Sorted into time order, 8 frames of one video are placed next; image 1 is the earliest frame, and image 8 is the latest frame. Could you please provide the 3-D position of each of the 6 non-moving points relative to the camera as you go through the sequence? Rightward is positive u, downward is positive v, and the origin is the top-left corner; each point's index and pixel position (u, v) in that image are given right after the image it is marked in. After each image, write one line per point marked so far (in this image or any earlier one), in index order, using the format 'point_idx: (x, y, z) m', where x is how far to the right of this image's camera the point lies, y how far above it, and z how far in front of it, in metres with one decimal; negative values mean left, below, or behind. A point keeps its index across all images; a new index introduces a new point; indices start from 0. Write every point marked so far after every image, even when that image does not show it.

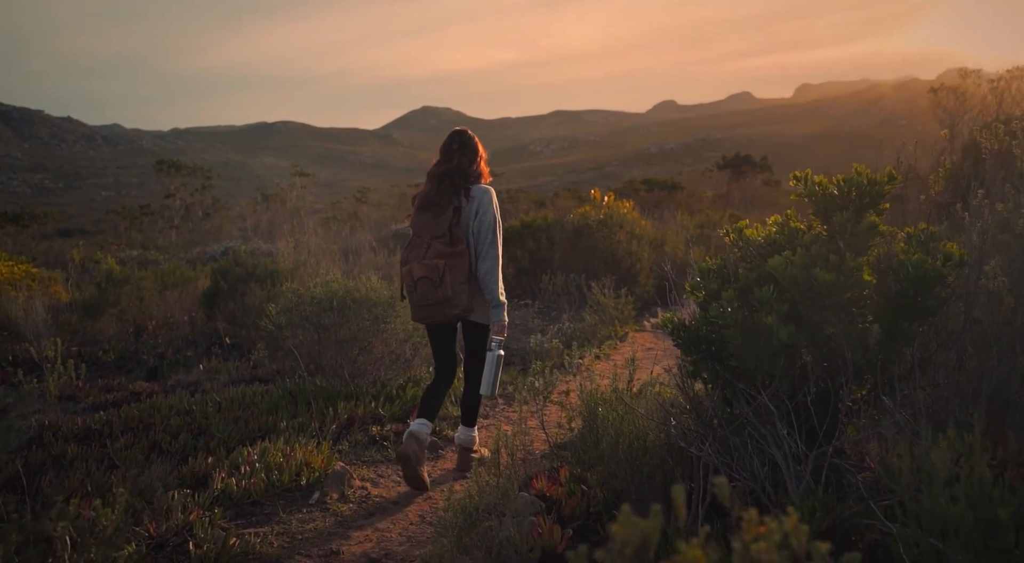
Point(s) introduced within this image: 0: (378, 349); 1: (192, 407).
0: (-1.1, -0.5, +5.8) m
1: (-2.5, -1.0, +5.9) m
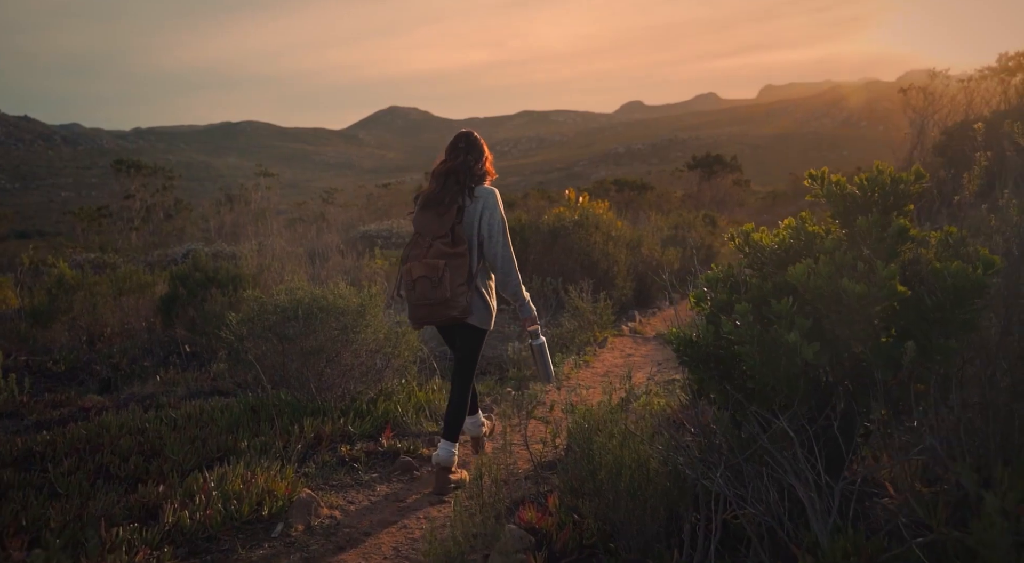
0: (-1.2, -0.6, +5.5) m
1: (-2.7, -1.0, +5.4) m
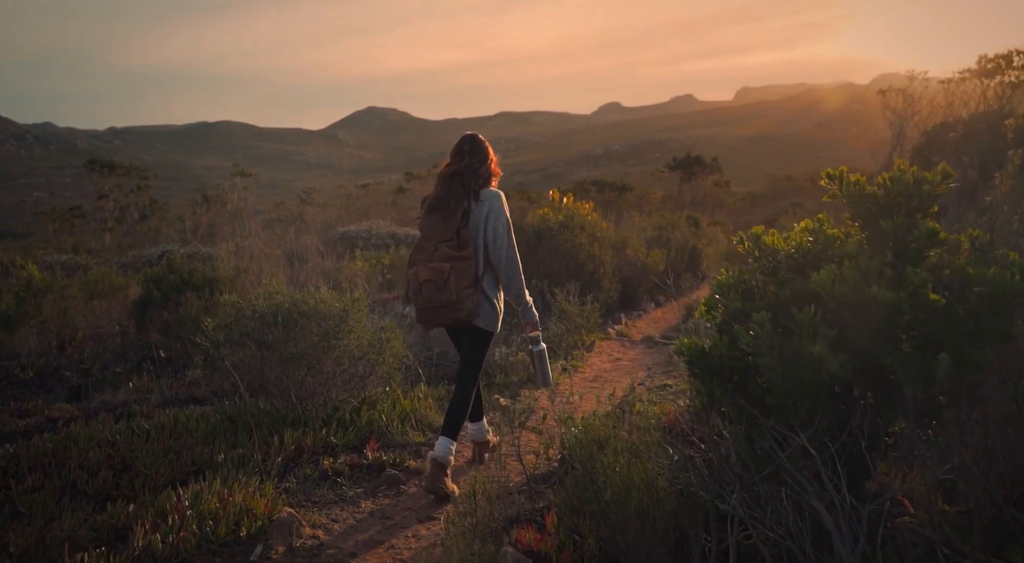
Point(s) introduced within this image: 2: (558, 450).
0: (-1.3, -0.6, +5.2) m
1: (-2.7, -1.1, +5.2) m
2: (+0.3, -1.0, +4.3) m
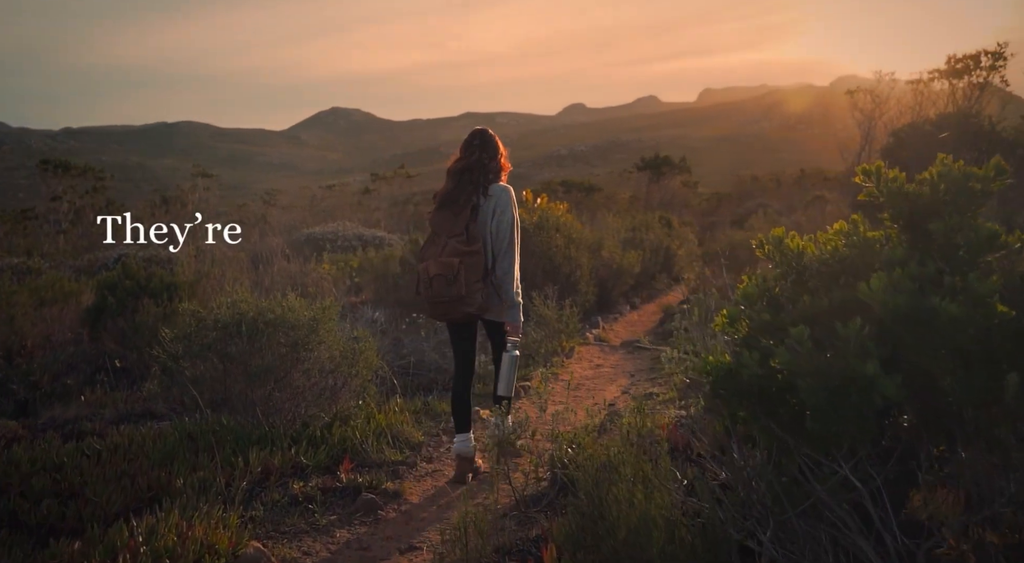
0: (-1.4, -0.7, +4.9) m
1: (-2.9, -1.1, +4.7) m
2: (+0.2, -1.0, +4.0) m
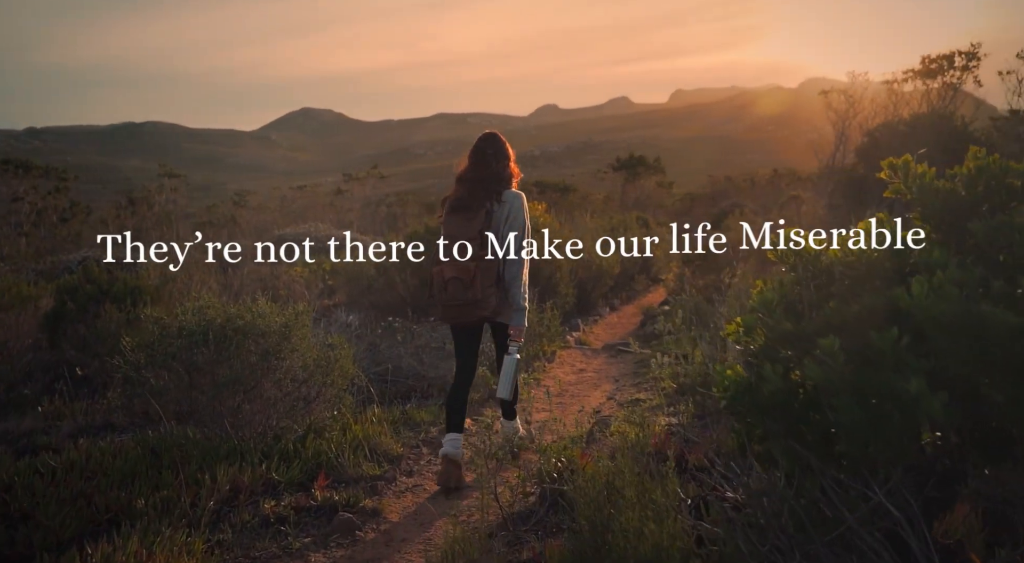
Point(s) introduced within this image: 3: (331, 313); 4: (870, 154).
0: (-1.5, -0.7, +4.6) m
1: (-2.9, -1.2, +4.4) m
2: (+0.1, -1.0, +3.8) m
3: (-1.9, -0.3, +7.6) m
4: (+6.9, +2.5, +14.4) m
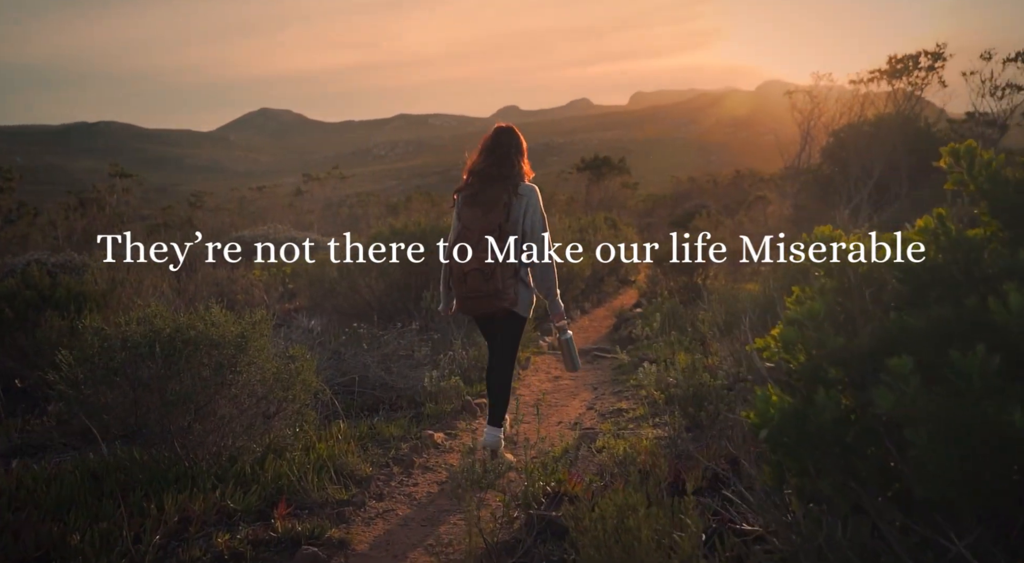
0: (-1.6, -0.7, +4.2) m
1: (-3.1, -1.2, +3.9) m
2: (0.0, -1.1, +3.5) m
3: (-2.1, -0.4, +7.2) m
4: (+6.3, +2.5, +14.4) m
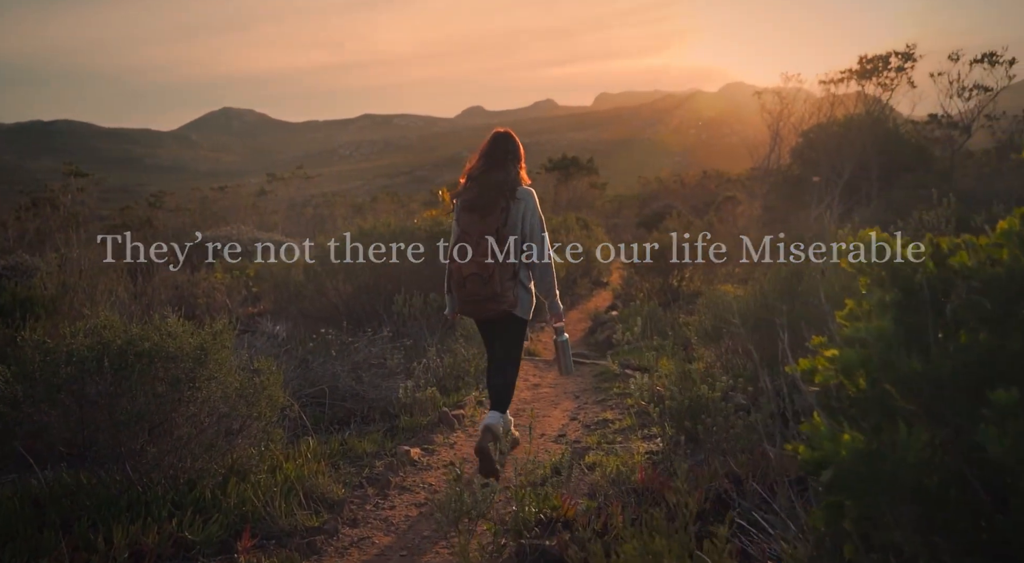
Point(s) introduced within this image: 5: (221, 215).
0: (-1.7, -0.8, +3.8) m
1: (-3.1, -1.3, +3.5) m
2: (0.0, -1.1, +3.2) m
3: (-2.3, -0.4, +6.8) m
4: (+5.7, +2.5, +14.4) m
5: (-7.8, +1.8, +19.7) m
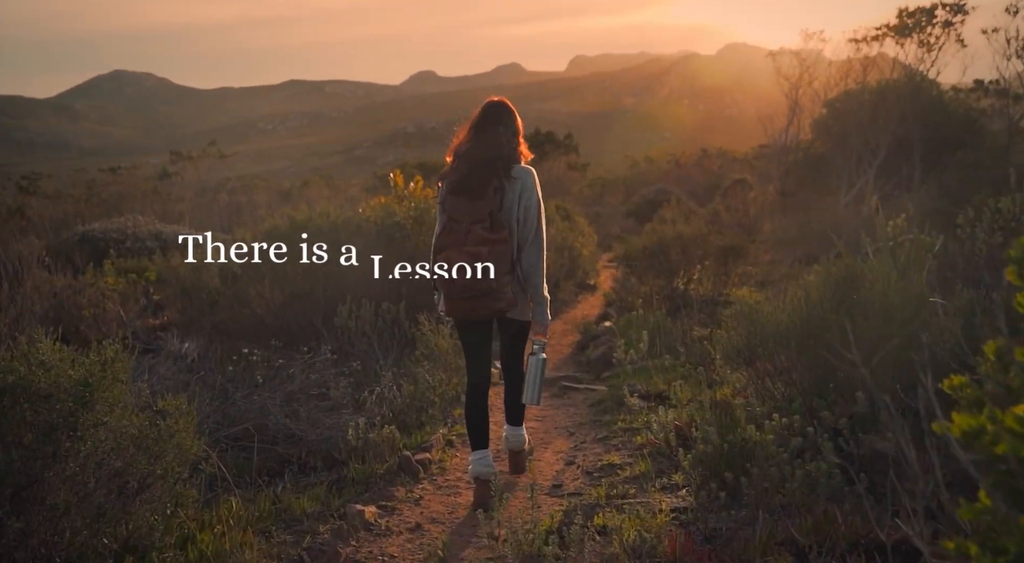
0: (-1.8, -0.8, +2.9) m
1: (-3.2, -1.3, +2.6) m
2: (-0.1, -1.1, +2.2) m
3: (-2.4, -0.4, +5.8) m
4: (+5.7, +2.8, +13.2) m
5: (-7.7, +2.2, +18.7) m
